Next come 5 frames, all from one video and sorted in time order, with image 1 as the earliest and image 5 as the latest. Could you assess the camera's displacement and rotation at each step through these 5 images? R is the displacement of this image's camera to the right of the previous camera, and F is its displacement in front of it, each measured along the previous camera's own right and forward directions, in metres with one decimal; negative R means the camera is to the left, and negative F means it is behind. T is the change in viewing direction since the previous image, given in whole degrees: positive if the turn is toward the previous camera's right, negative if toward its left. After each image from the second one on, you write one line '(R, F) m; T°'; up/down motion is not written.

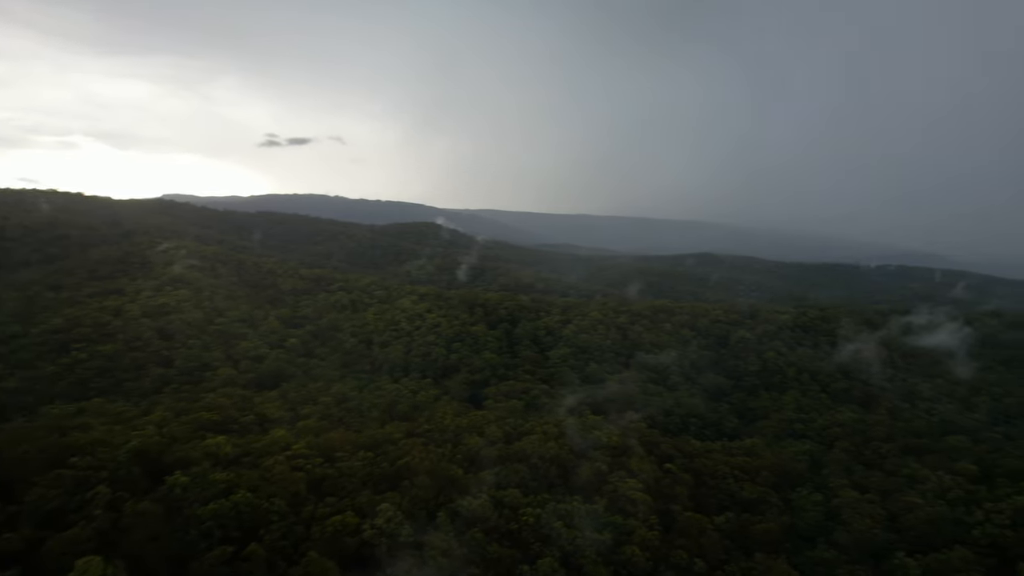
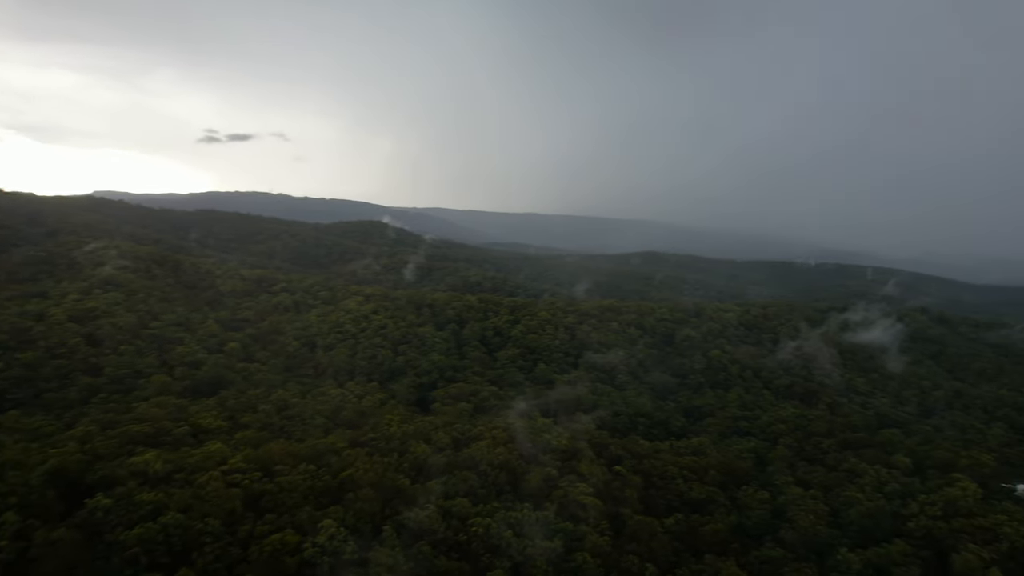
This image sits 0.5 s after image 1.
(0.0, +0.3) m; +4°
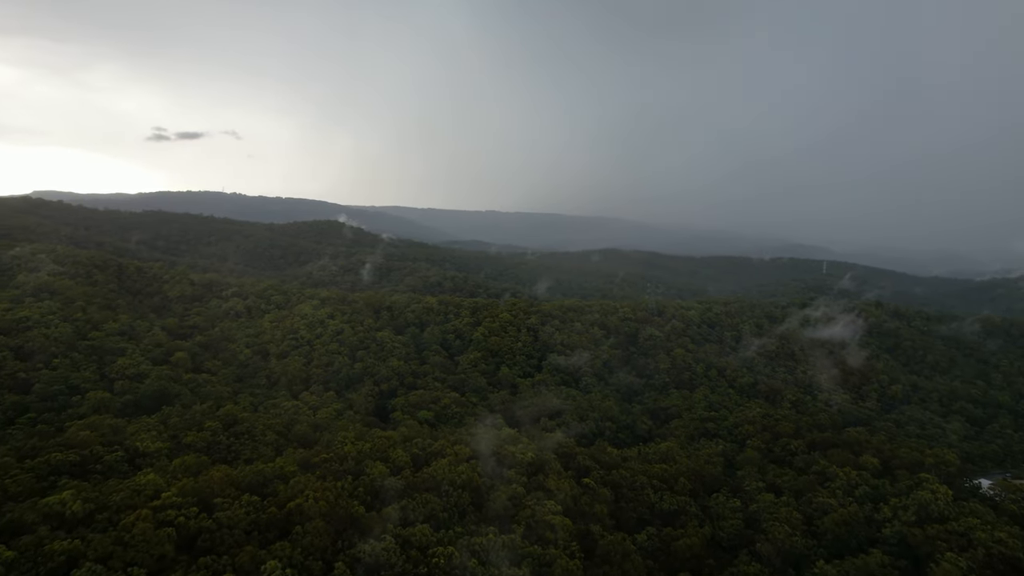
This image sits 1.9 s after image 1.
(0.0, +0.9) m; +3°
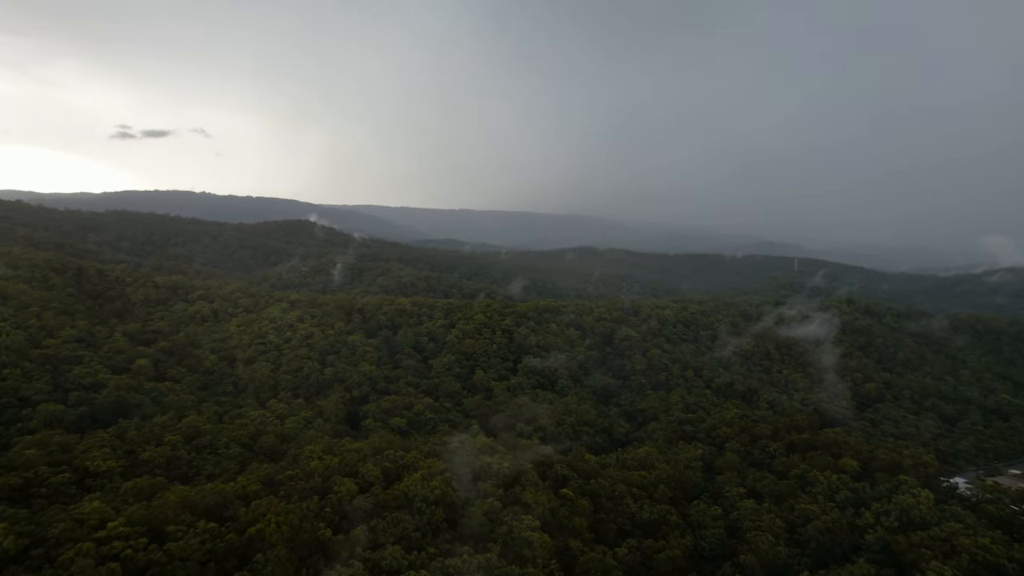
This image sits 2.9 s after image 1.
(0.0, +0.6) m; +2°
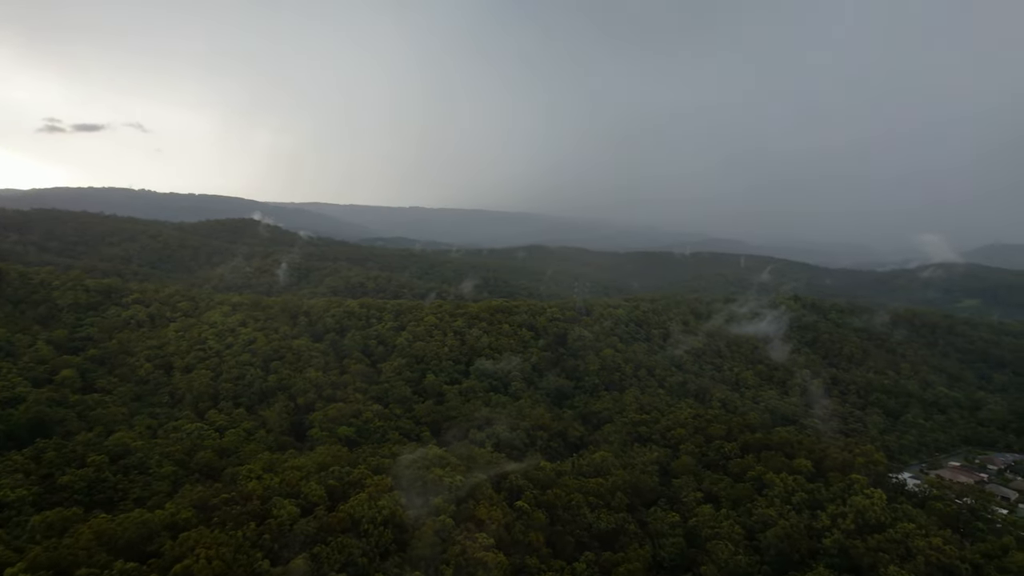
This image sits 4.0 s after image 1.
(0.0, +0.7) m; +4°
